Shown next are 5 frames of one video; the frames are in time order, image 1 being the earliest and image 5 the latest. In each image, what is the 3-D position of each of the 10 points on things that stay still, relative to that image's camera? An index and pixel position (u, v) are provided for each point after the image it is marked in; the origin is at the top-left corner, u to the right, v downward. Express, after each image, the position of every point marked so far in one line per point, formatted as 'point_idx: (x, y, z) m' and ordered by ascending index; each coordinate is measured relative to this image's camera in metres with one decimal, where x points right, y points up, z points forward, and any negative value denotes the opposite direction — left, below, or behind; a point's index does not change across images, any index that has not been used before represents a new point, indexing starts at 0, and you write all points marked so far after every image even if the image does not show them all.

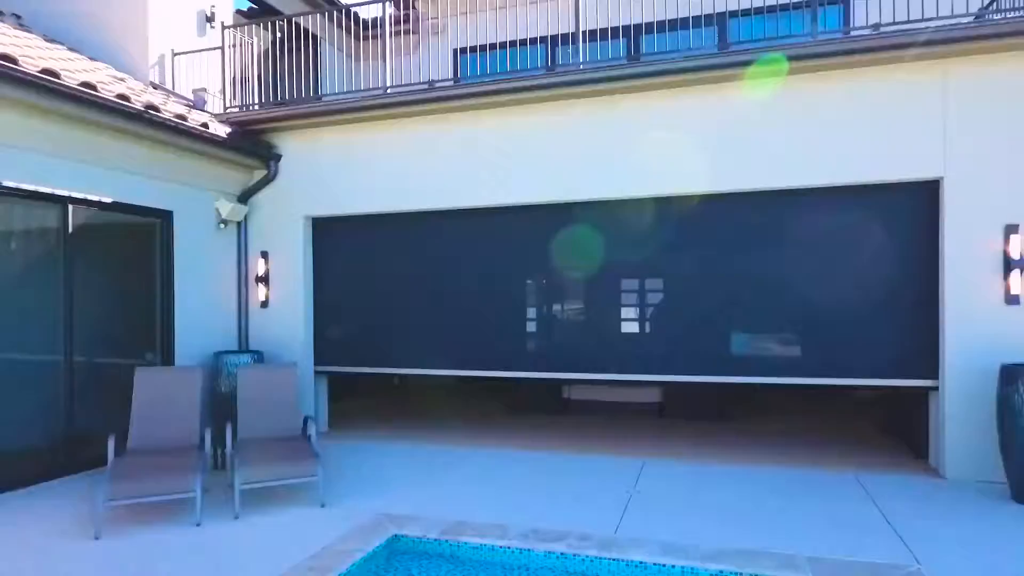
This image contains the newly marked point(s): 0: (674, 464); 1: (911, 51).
0: (+1.4, -1.5, +5.6) m
1: (+3.1, +1.8, +5.0) m
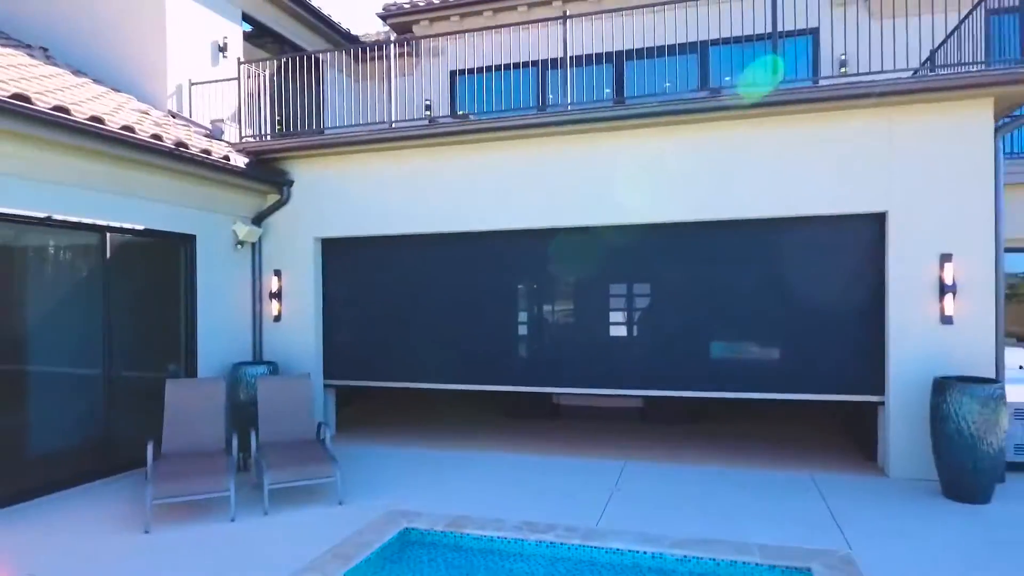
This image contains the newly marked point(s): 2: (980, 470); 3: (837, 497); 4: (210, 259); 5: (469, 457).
0: (+1.4, -1.7, +6.2) m
1: (+3.0, +1.6, +5.6) m
2: (+3.7, -1.4, +5.1) m
3: (+2.7, -1.7, +5.3) m
4: (-3.3, +0.3, +7.0) m
5: (-0.4, -1.8, +6.7) m
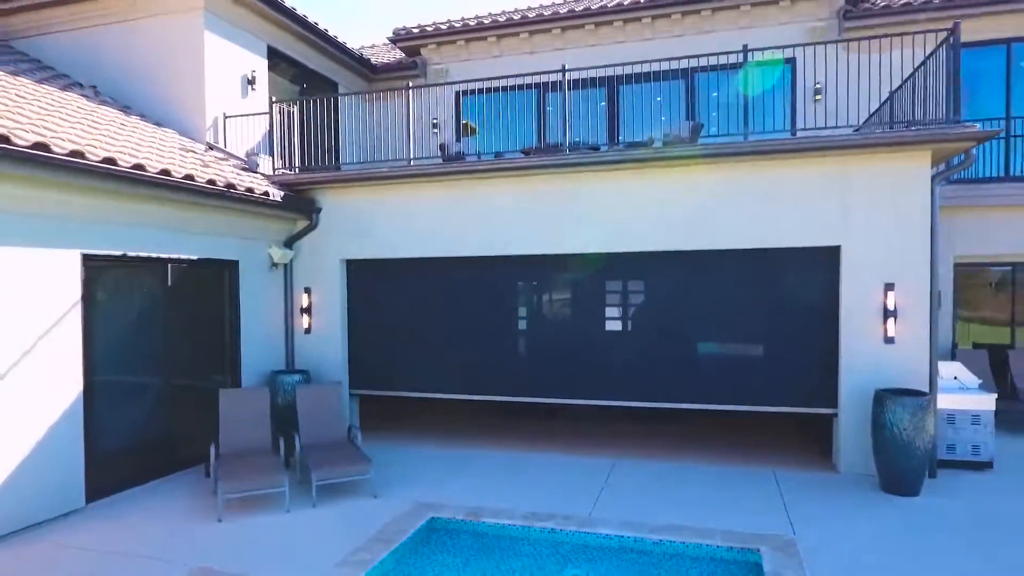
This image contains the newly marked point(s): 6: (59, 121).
0: (+1.4, -2.0, +7.2) m
1: (+3.1, +1.4, +6.6) m
2: (+3.8, -1.7, +6.1) m
3: (+2.8, -2.0, +6.3) m
4: (-3.2, +0.1, +8.0) m
5: (-0.3, -2.0, +7.6) m
6: (-4.5, +1.6, +6.4) m
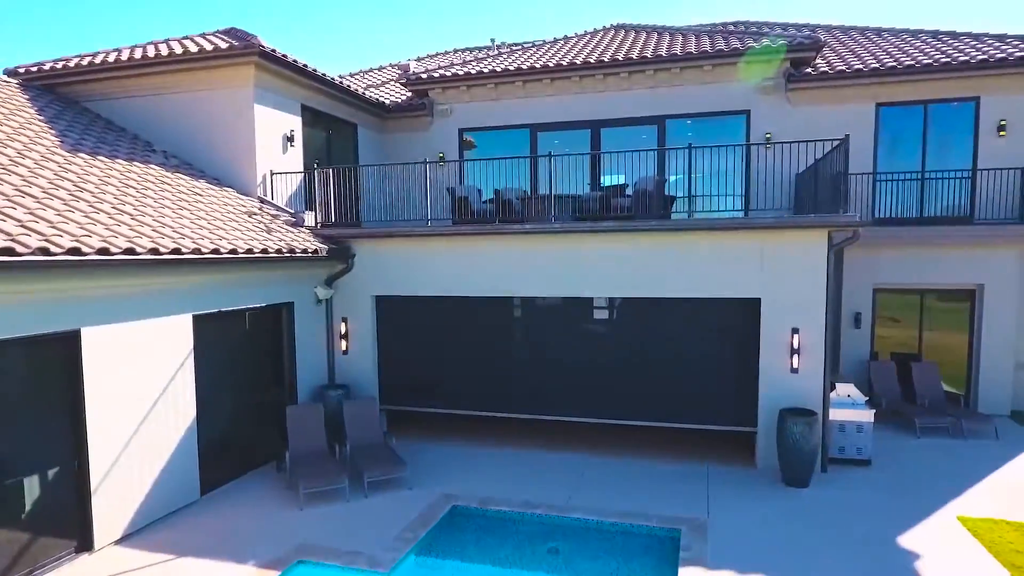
0: (+1.4, -2.5, +9.4) m
1: (+3.1, +0.8, +8.6) m
2: (+3.8, -2.3, +8.3) m
3: (+2.7, -2.6, +8.5) m
4: (-3.3, -0.4, +10.0) m
5: (-0.4, -2.5, +9.8) m
6: (-4.6, +1.0, +8.4) m
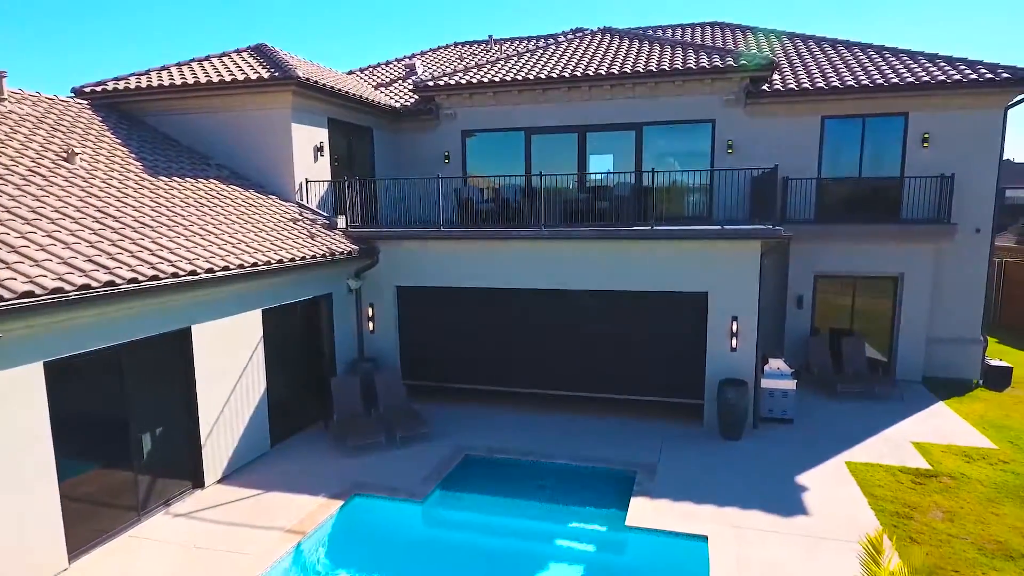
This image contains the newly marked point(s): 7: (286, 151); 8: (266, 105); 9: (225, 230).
0: (+1.4, -2.4, +11.8) m
1: (+3.0, +0.8, +10.8) m
2: (+3.7, -2.3, +10.7) m
3: (+2.7, -2.5, +10.9) m
4: (-3.3, -0.3, +12.2) m
5: (-0.4, -2.4, +12.2) m
6: (-4.6, +1.0, +10.5) m
7: (-4.5, +2.7, +12.8) m
8: (-4.9, +3.7, +12.8) m
9: (-4.6, +0.9, +10.1) m
